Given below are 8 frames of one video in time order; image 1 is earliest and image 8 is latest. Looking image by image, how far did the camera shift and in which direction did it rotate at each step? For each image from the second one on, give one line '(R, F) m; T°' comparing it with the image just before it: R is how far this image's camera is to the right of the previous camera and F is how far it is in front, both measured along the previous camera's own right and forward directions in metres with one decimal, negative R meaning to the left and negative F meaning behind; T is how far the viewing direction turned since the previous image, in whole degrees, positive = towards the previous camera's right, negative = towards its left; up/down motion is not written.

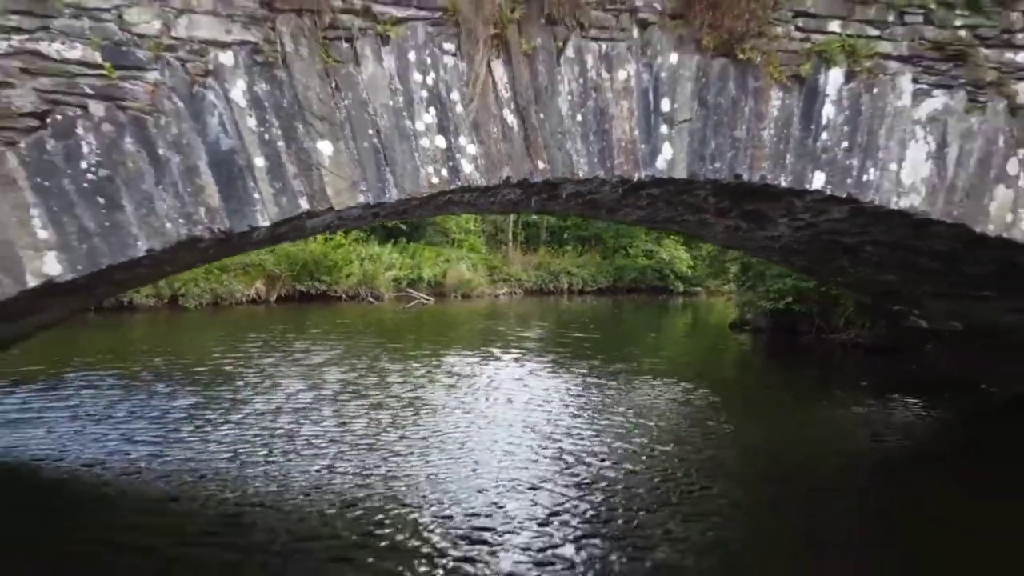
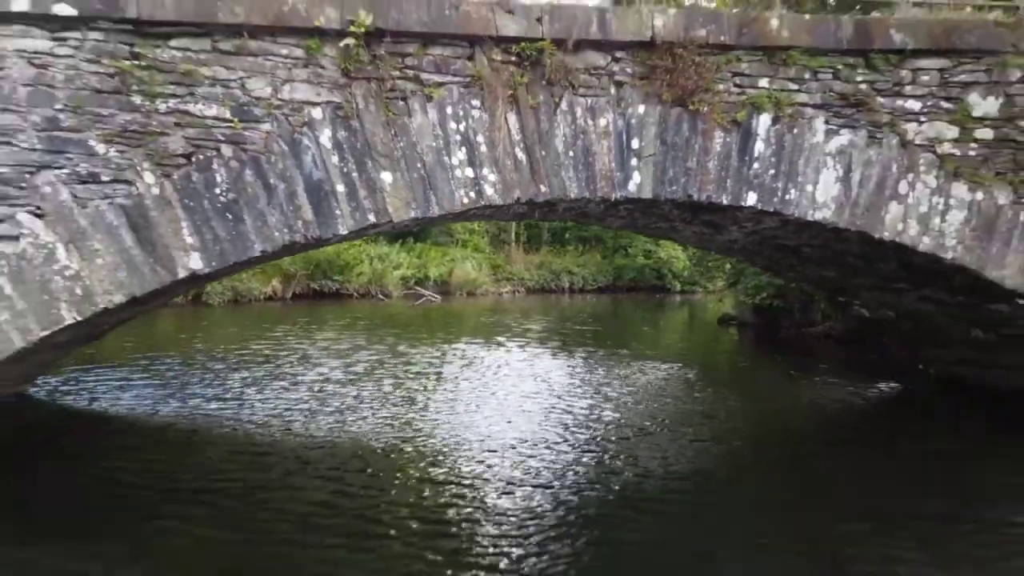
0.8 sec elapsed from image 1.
(0.0, -1.2) m; 0°
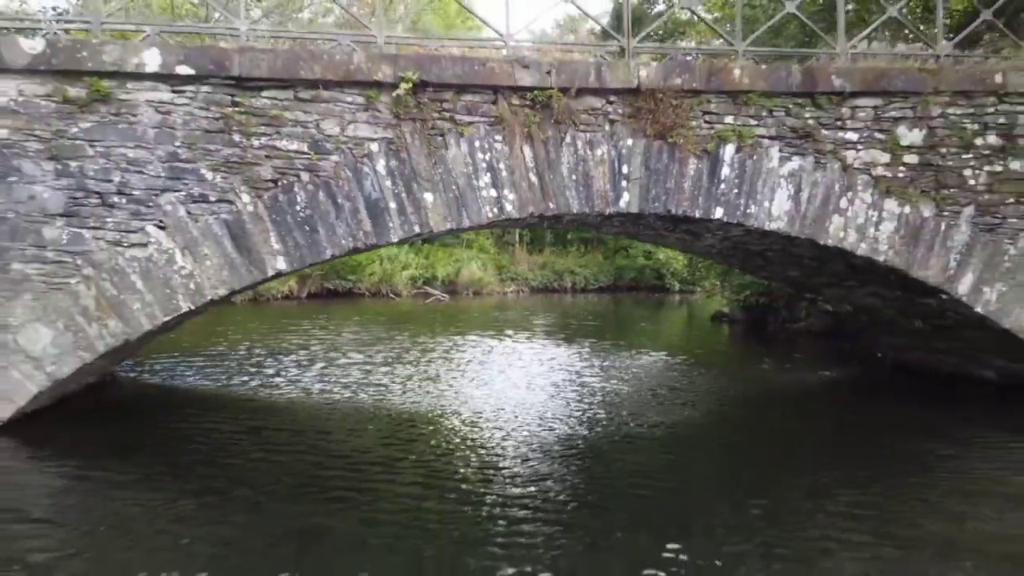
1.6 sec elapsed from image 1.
(-0.1, -1.1) m; 0°
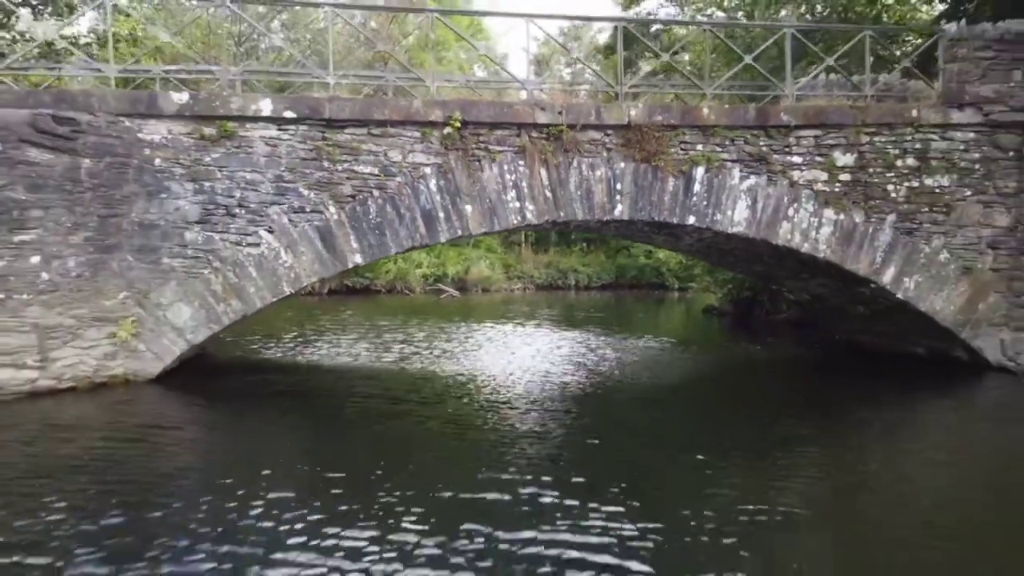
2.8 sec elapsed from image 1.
(-0.1, -1.7) m; 0°
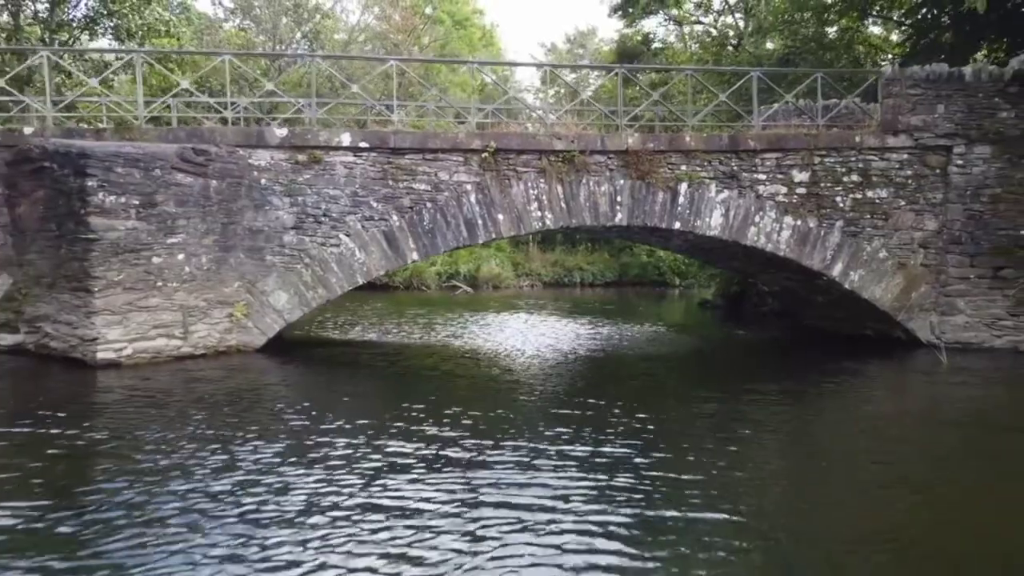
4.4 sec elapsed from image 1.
(-0.2, -1.9) m; 0°
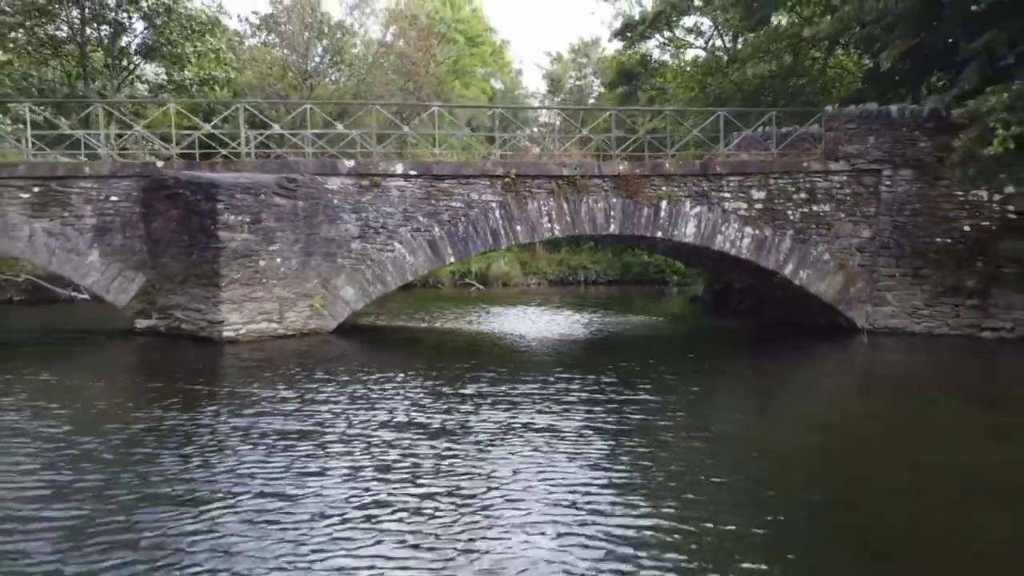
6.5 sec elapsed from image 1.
(-0.1, -2.4) m; 0°
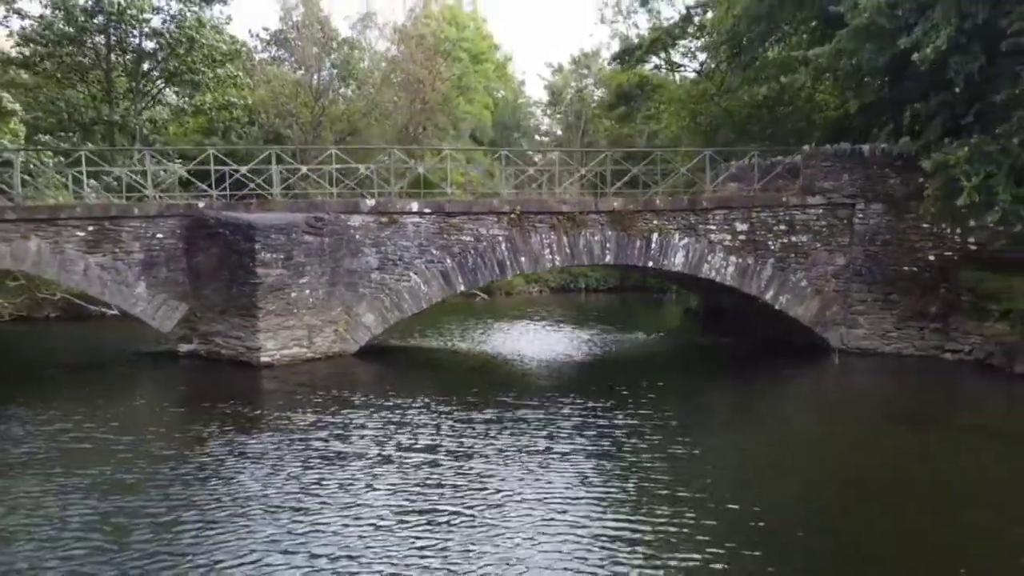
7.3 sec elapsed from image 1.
(0.0, -1.2) m; 0°
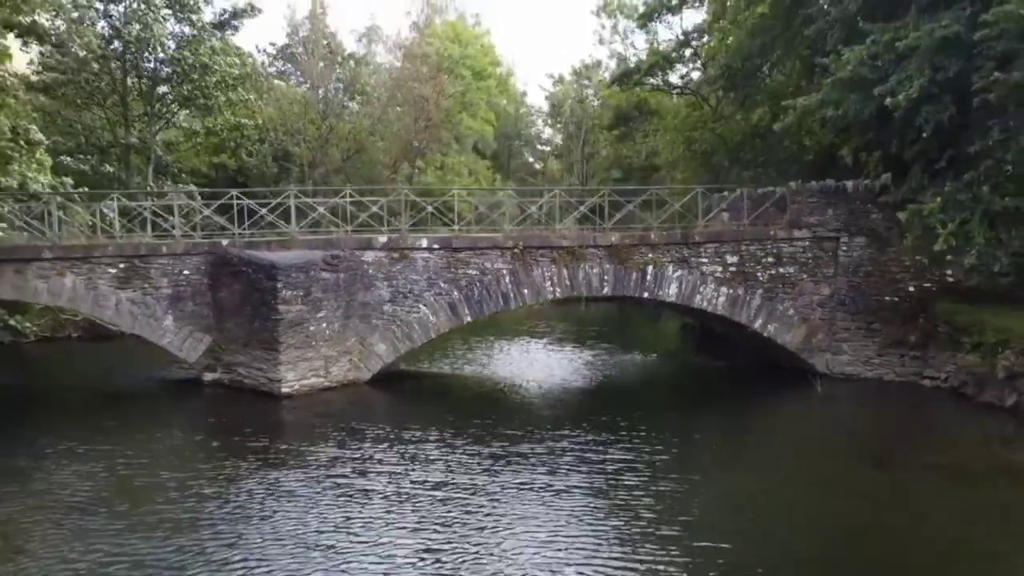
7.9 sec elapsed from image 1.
(0.0, -0.8) m; 0°
